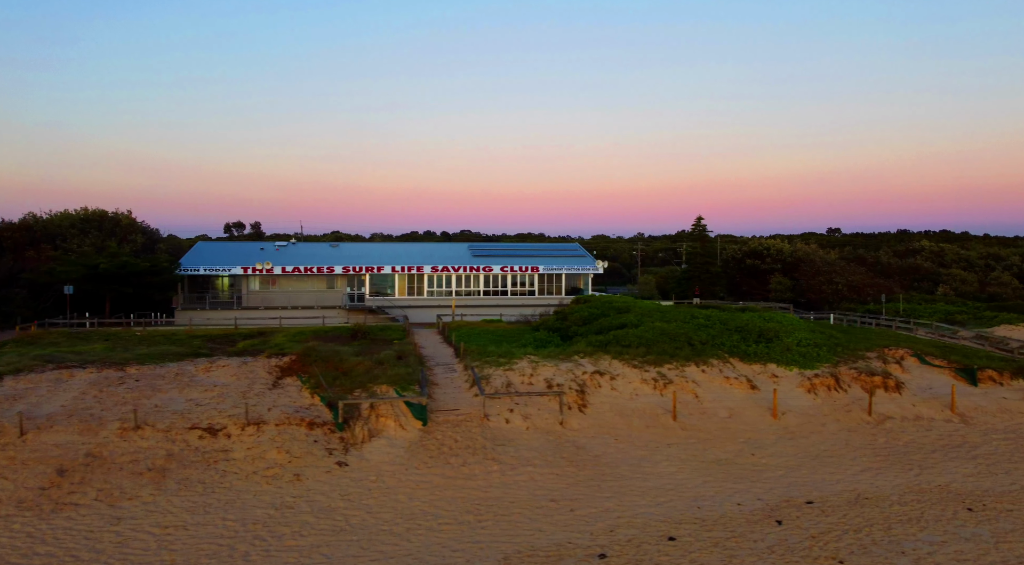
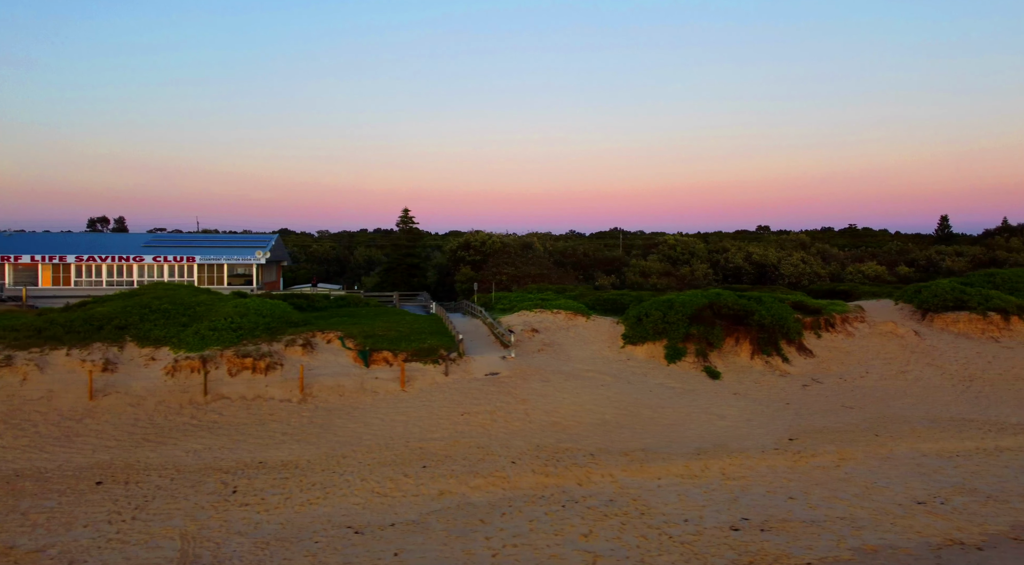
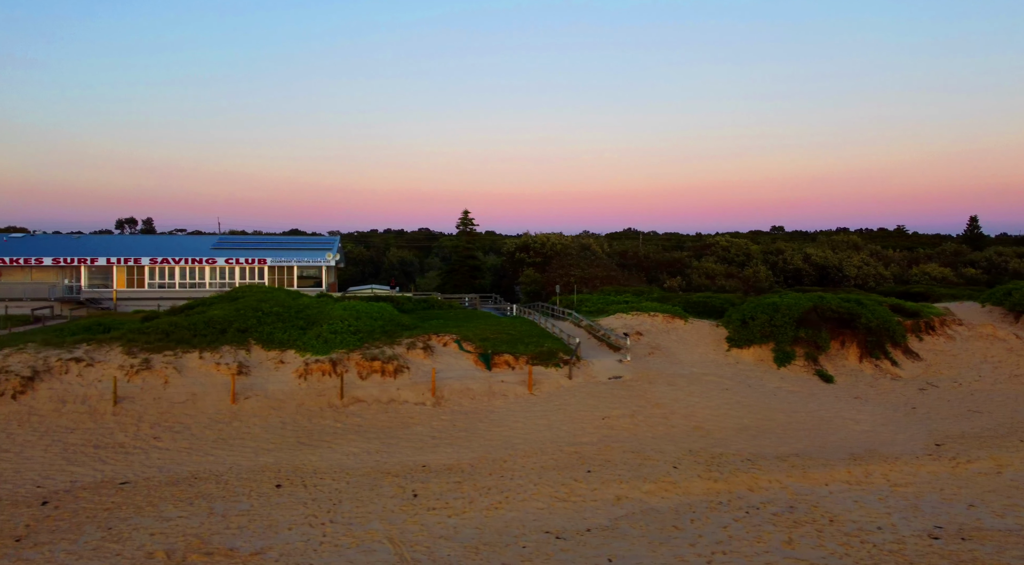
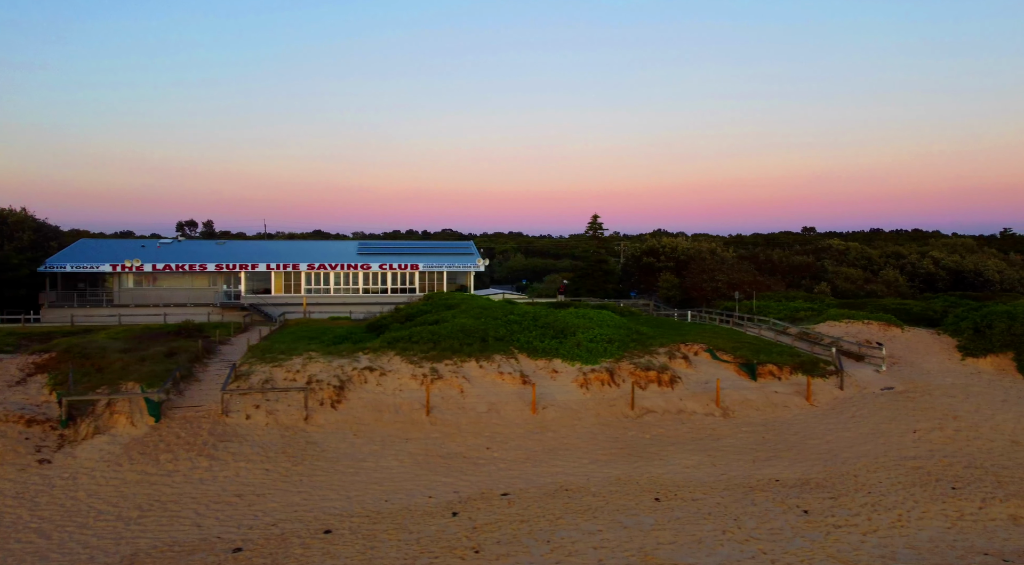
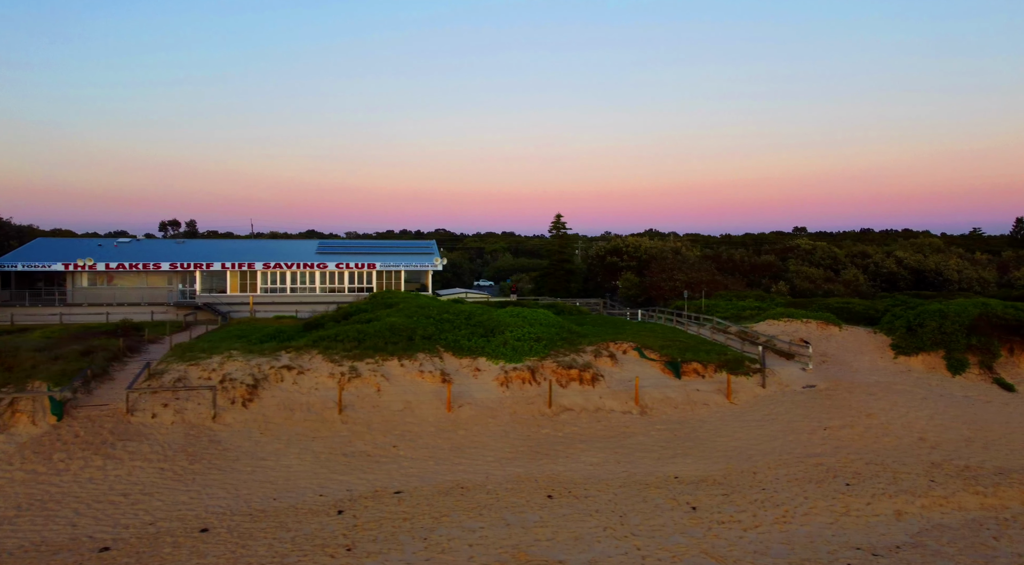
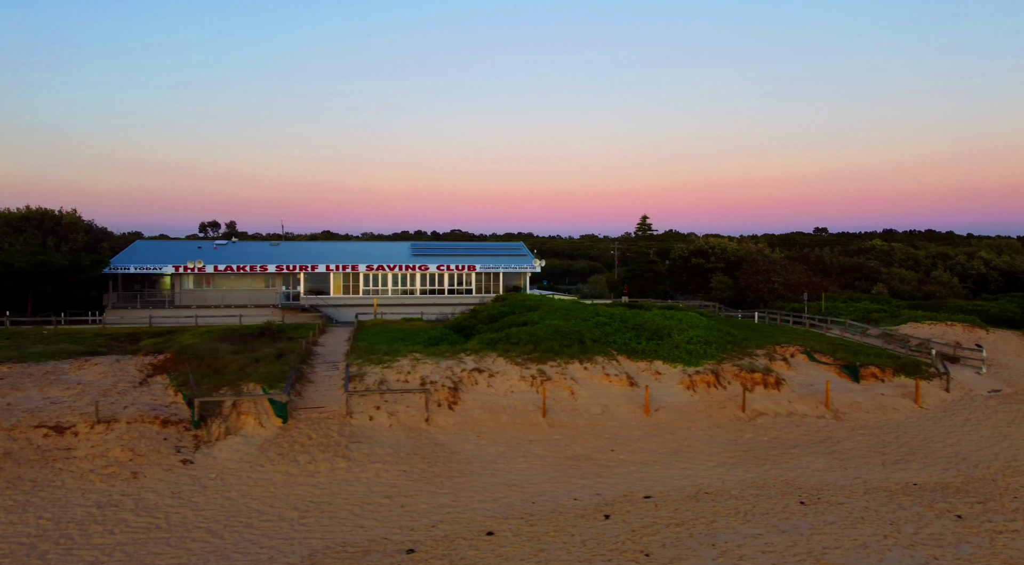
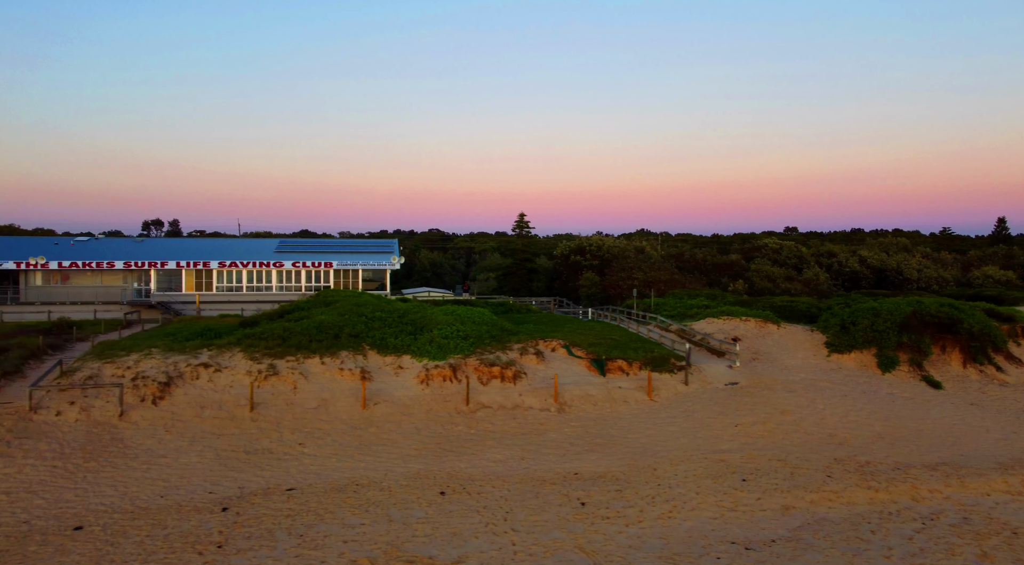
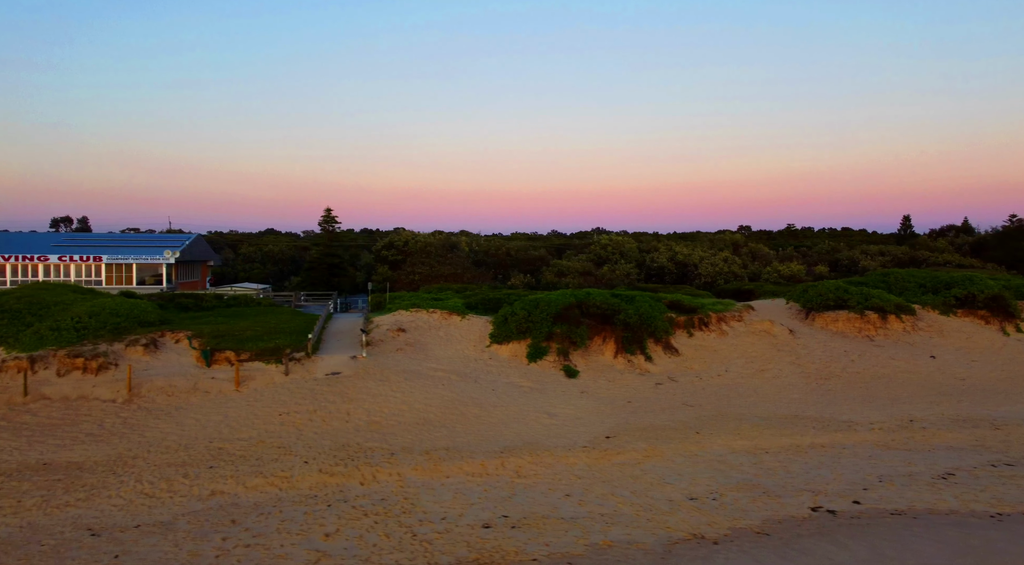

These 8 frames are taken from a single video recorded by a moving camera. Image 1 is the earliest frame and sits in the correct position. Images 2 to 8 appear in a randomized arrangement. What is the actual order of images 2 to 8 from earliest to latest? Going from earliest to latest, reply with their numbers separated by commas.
6, 4, 5, 7, 3, 2, 8
